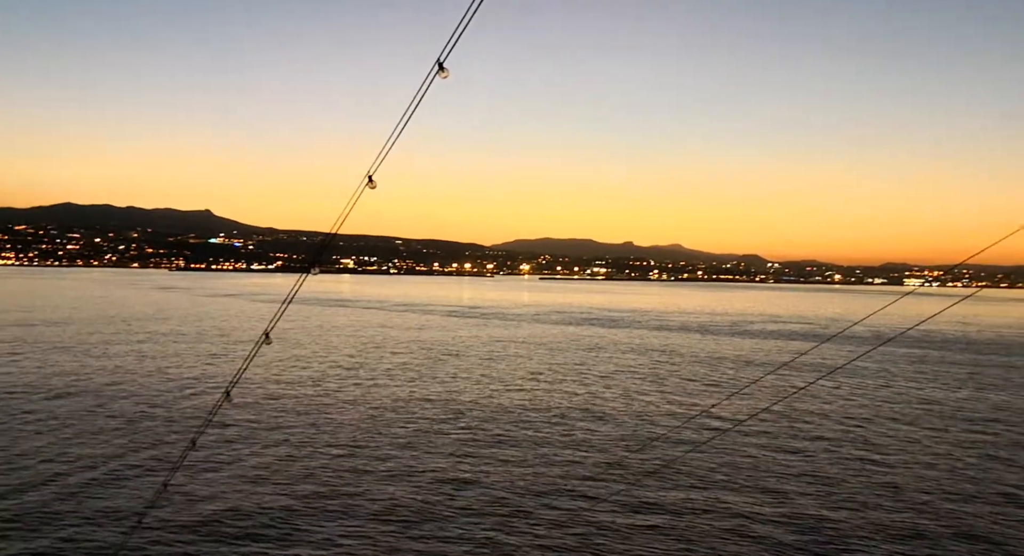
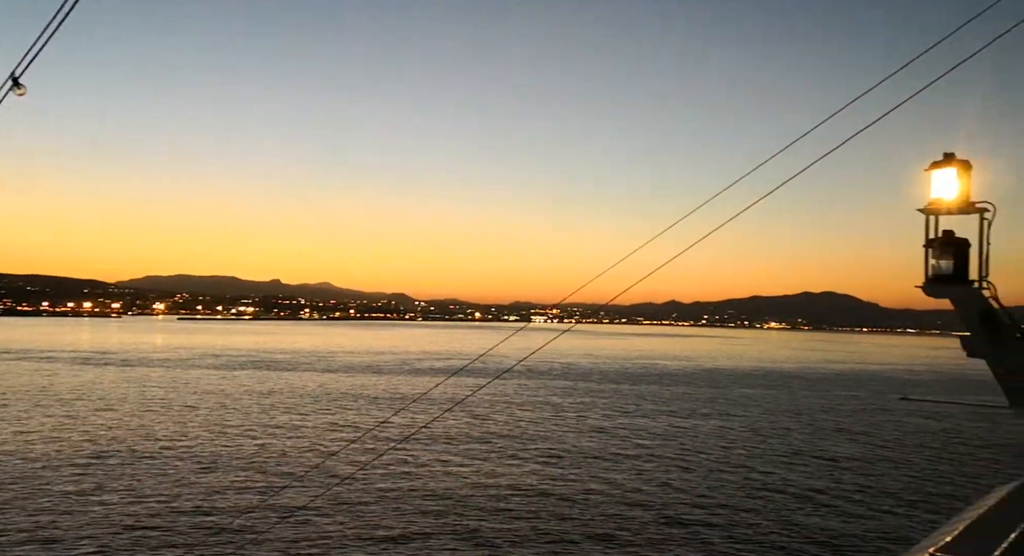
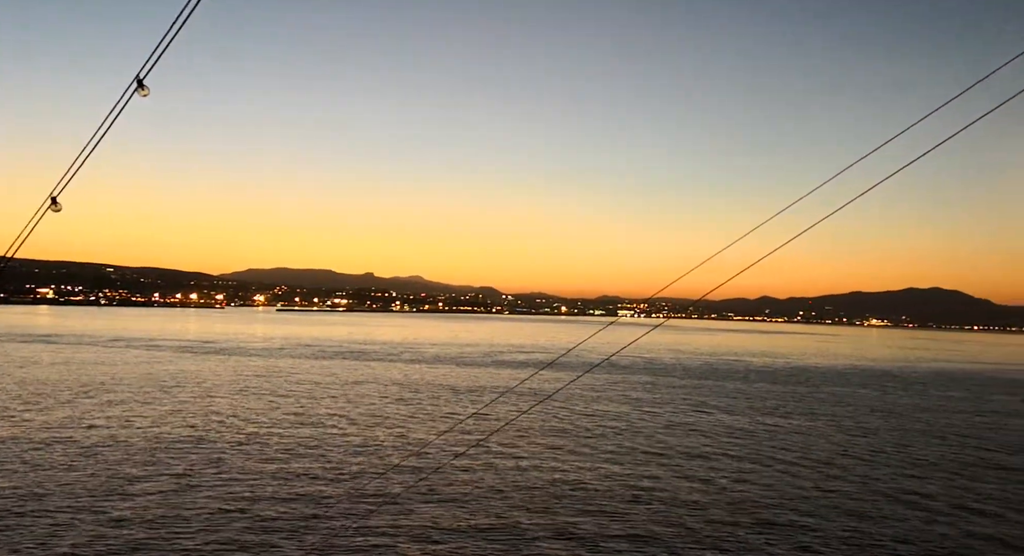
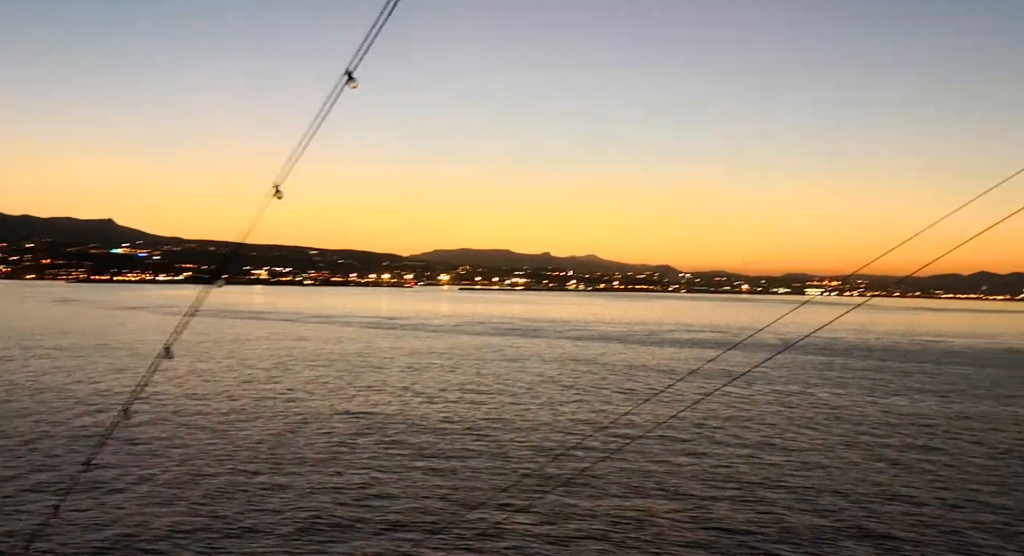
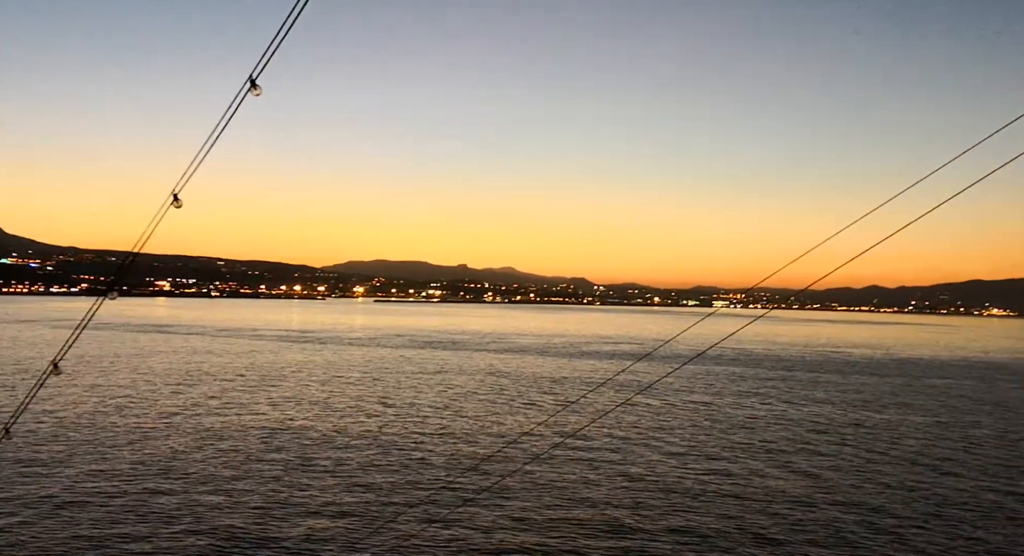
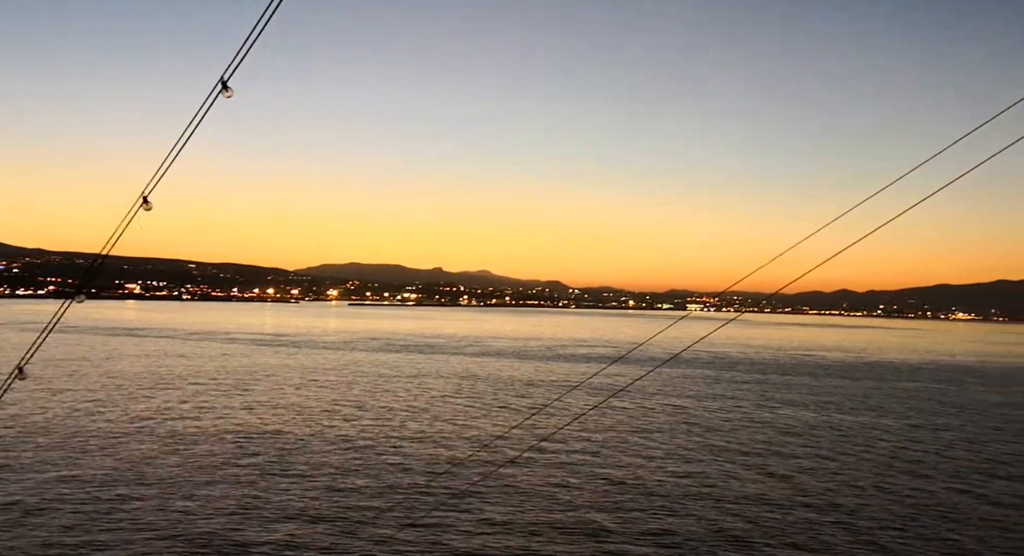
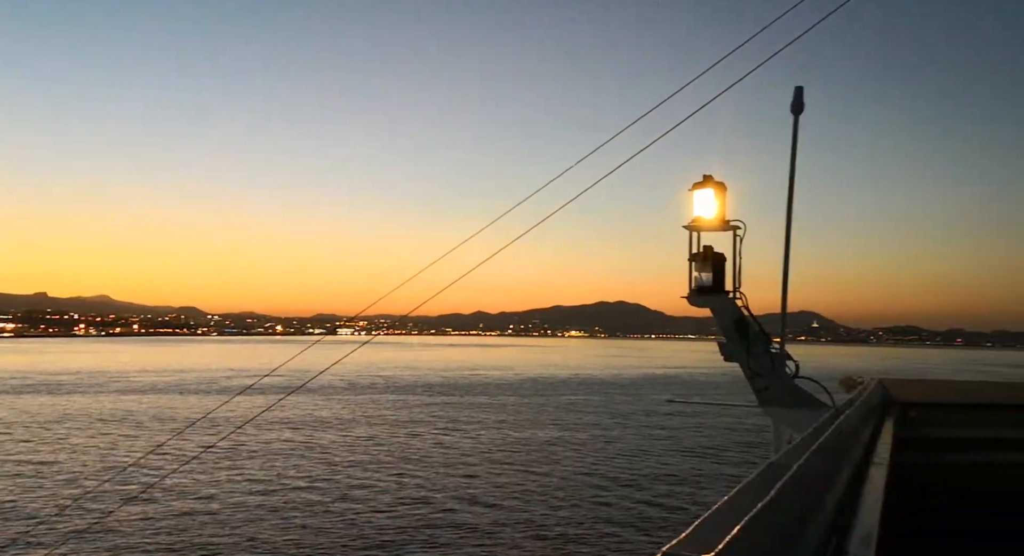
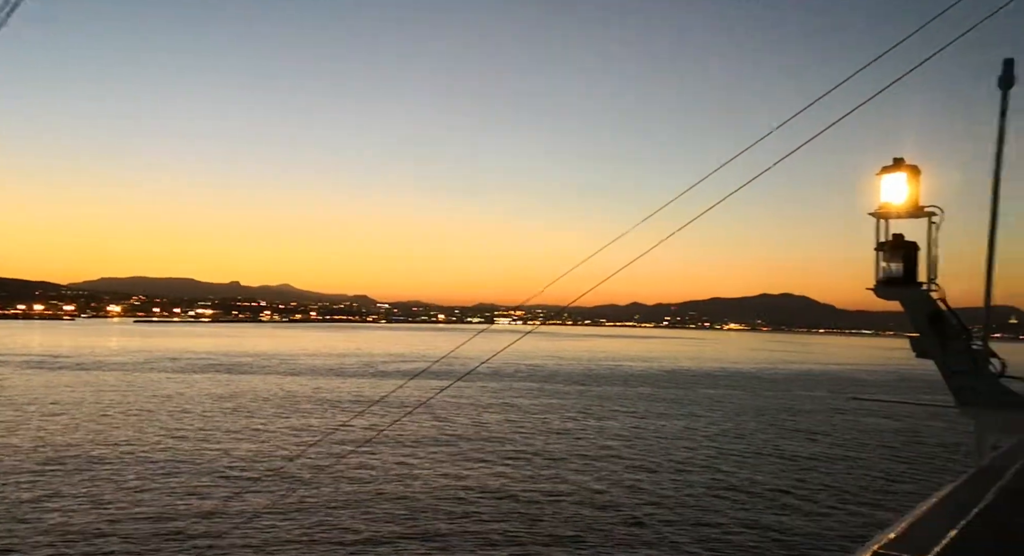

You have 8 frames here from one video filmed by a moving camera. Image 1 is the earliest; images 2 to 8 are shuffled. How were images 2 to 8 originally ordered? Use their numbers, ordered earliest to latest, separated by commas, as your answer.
4, 5, 6, 3, 2, 8, 7
